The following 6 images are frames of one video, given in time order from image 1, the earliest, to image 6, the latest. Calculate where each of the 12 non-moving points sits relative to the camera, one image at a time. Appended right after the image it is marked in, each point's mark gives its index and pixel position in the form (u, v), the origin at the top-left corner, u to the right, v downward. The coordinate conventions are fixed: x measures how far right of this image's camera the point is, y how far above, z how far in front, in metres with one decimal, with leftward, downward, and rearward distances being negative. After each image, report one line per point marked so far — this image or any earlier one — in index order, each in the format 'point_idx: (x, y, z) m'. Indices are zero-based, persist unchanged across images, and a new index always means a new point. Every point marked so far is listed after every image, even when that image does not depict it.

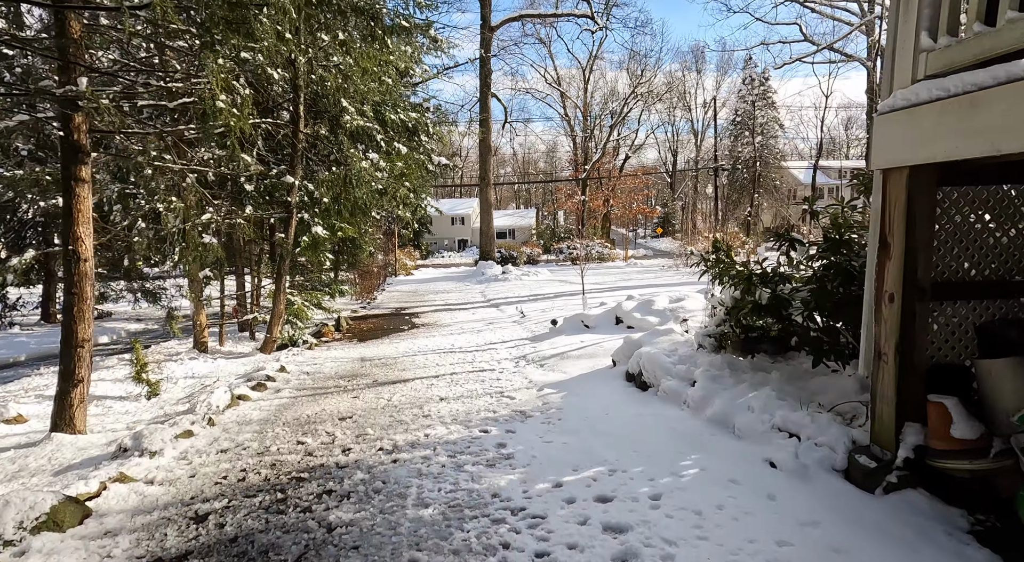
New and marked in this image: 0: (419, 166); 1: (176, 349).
0: (-1.7, +2.1, +11.3) m
1: (-5.0, -1.0, +9.1) m
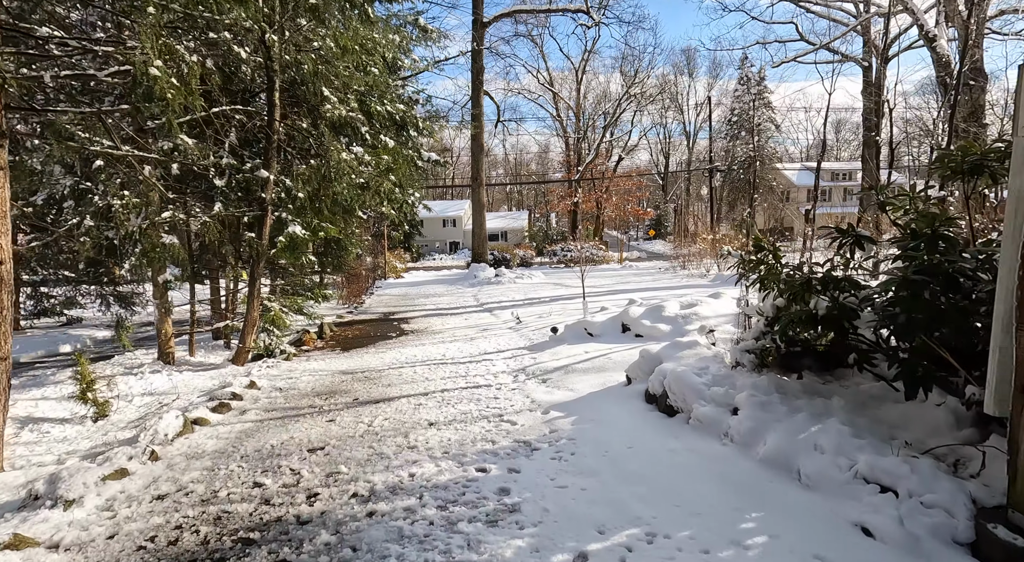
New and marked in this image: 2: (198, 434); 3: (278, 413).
0: (-1.8, +2.1, +10.6) m
1: (-5.1, -1.1, +8.4) m
2: (-2.3, -1.1, +4.4) m
3: (-1.9, -1.1, +5.0) m
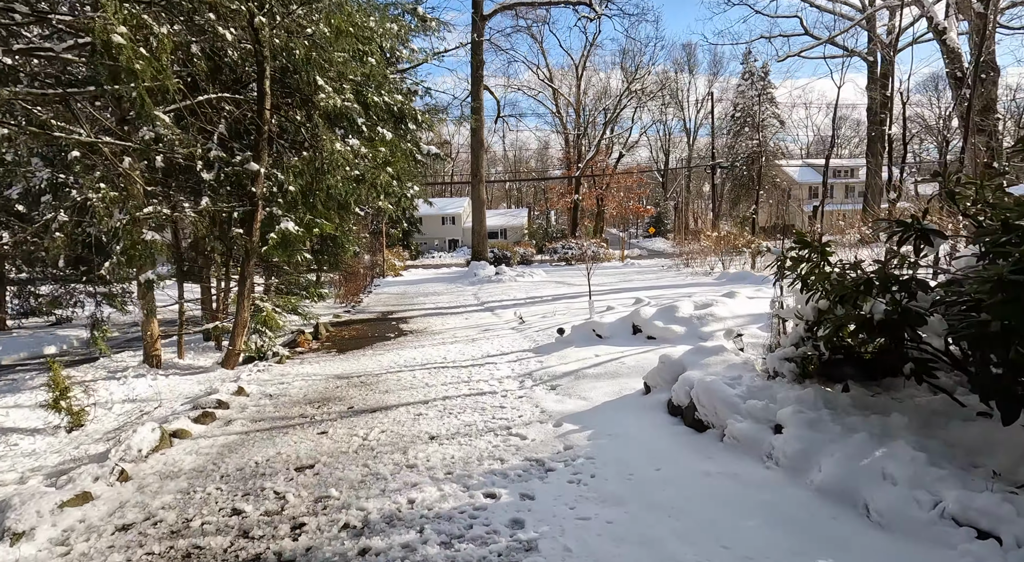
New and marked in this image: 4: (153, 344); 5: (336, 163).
0: (-1.8, +2.1, +10.2) m
1: (-5.1, -1.1, +8.0) m
2: (-2.2, -1.1, +4.0) m
3: (-1.9, -1.1, +4.6) m
4: (-4.5, -0.8, +7.6) m
5: (-2.2, +1.5, +7.5) m
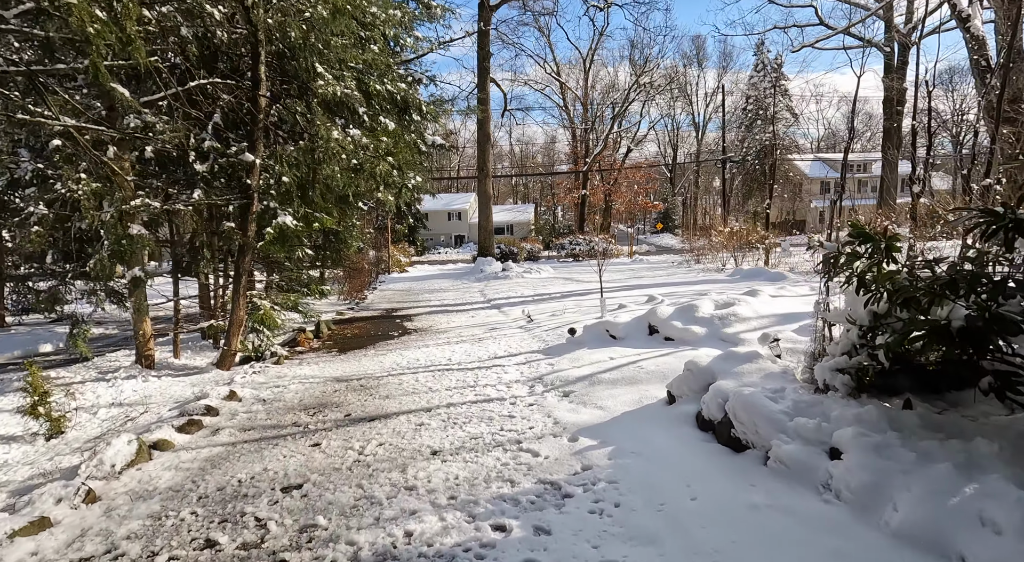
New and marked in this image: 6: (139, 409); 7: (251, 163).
0: (-1.6, +2.2, +9.9) m
1: (-5.0, -1.0, +7.7) m
2: (-2.1, -1.1, +3.6) m
3: (-1.8, -1.1, +4.3) m
4: (-4.4, -0.7, +7.3) m
5: (-2.1, +1.5, +7.1) m
6: (-3.3, -1.1, +5.4) m
7: (-2.9, +1.3, +6.7) m
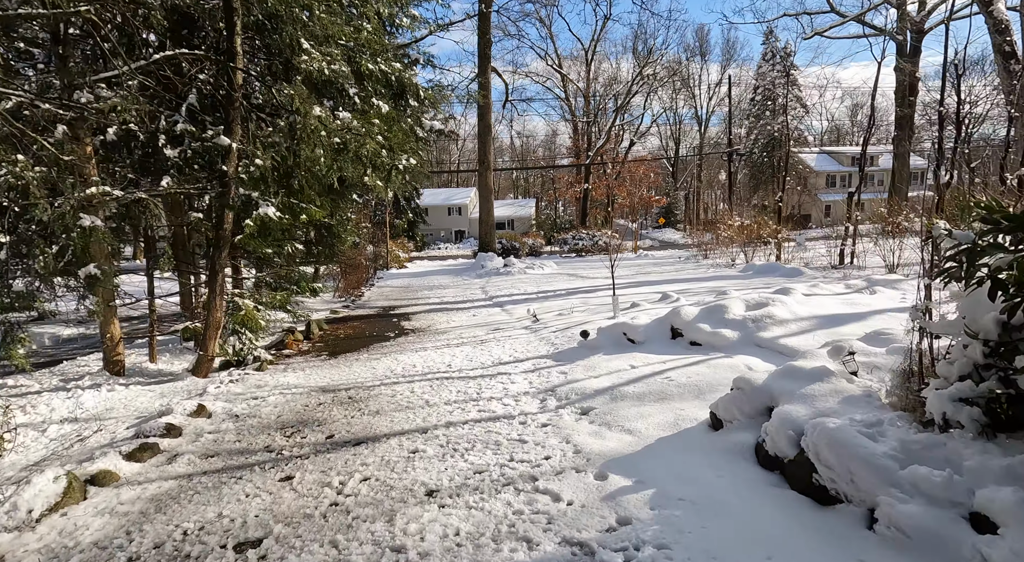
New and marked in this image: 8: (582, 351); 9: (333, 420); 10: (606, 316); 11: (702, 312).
0: (-1.6, +2.2, +9.2) m
1: (-4.9, -1.0, +7.0) m
2: (-2.1, -1.1, +3.0) m
3: (-1.7, -1.1, +3.6) m
4: (-4.3, -0.7, +6.6) m
5: (-2.0, +1.5, +6.4) m
6: (-3.2, -1.1, +4.7) m
7: (-2.8, +1.3, +6.0) m
8: (+0.7, -0.7, +6.0) m
9: (-1.3, -1.0, +4.4) m
10: (+1.2, -0.5, +8.1) m
11: (+1.7, -0.3, +5.6) m
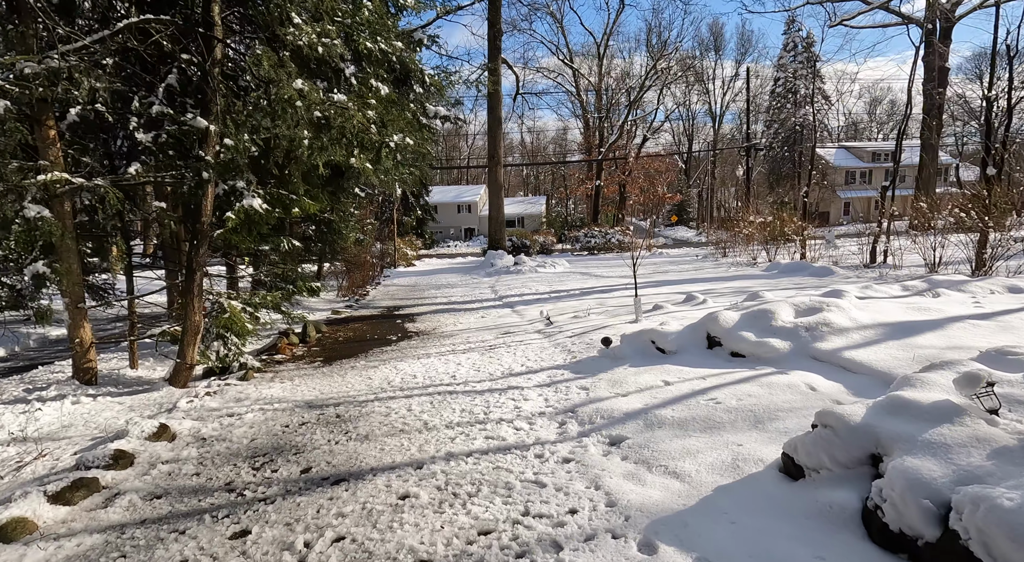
0: (-1.4, +2.2, +8.5) m
1: (-4.8, -1.0, +6.4) m
2: (-2.0, -1.1, +2.3) m
3: (-1.7, -1.1, +2.9) m
4: (-4.2, -0.7, +6.0) m
5: (-1.9, +1.5, +5.7) m
6: (-3.1, -1.1, +4.0) m
7: (-2.7, +1.3, +5.4) m
8: (+0.8, -0.7, +5.2) m
9: (-1.2, -1.0, +3.7) m
10: (+1.4, -0.5, +7.3) m
11: (+1.9, -0.3, +4.9) m
